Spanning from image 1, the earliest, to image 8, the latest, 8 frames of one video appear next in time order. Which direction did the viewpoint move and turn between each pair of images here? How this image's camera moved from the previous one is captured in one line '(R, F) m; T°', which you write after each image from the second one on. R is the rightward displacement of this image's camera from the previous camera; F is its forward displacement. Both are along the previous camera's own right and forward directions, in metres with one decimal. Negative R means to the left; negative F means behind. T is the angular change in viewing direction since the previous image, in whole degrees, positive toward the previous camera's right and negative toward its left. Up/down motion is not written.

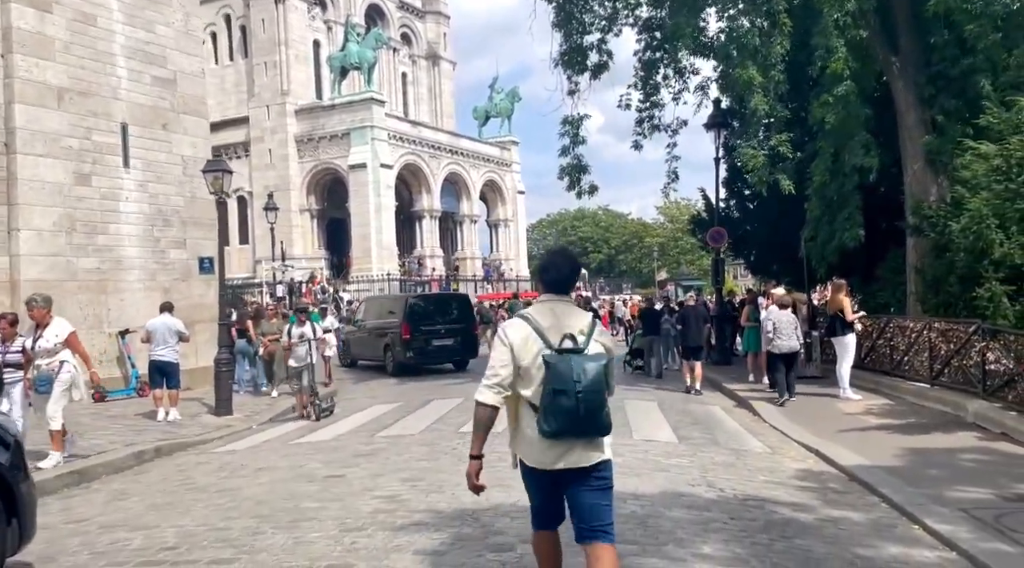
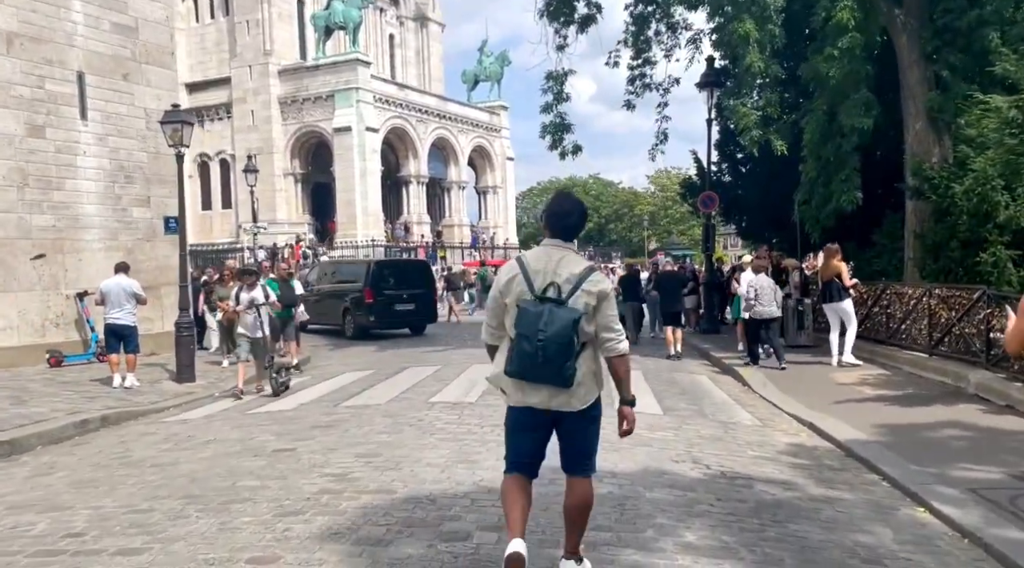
(+0.2, +0.7) m; +1°
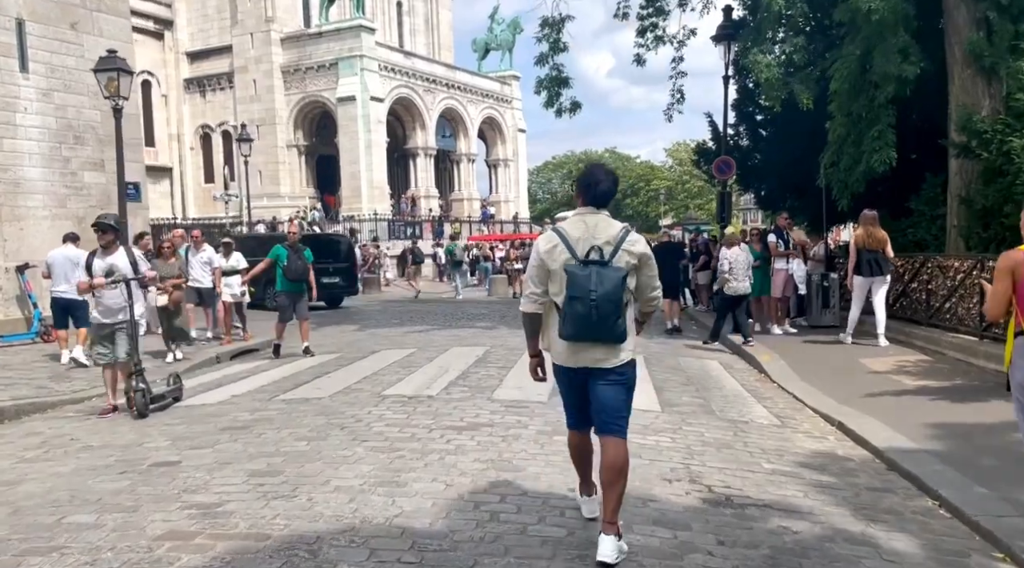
(+0.4, +1.6) m; -1°
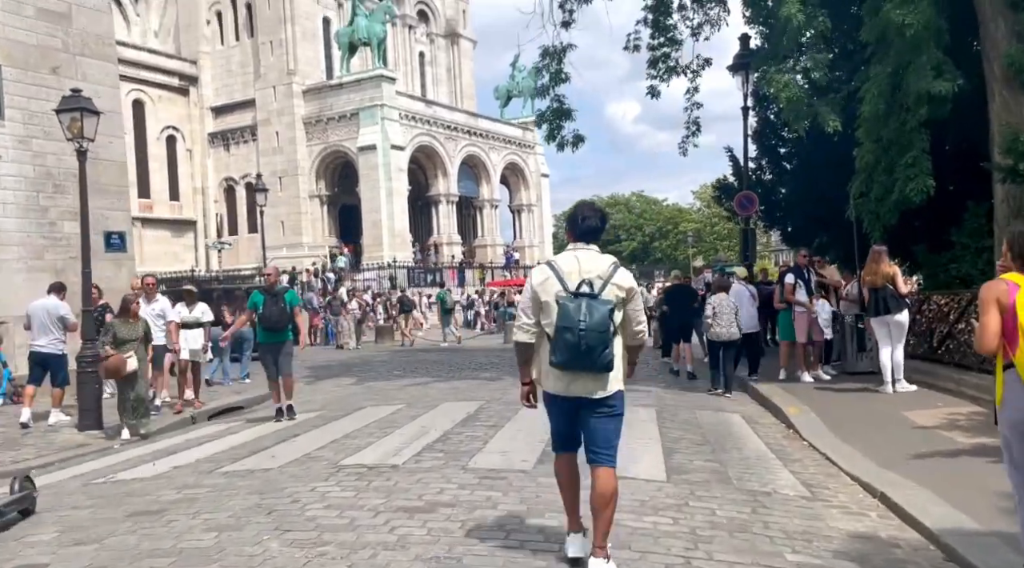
(+0.4, +1.1) m; -2°
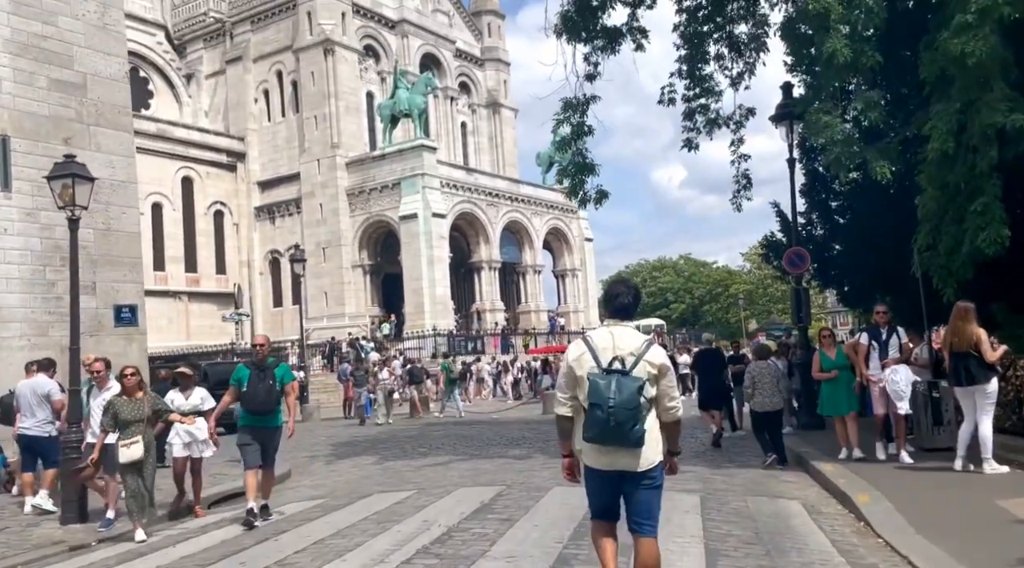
(+0.3, +1.0) m; -3°
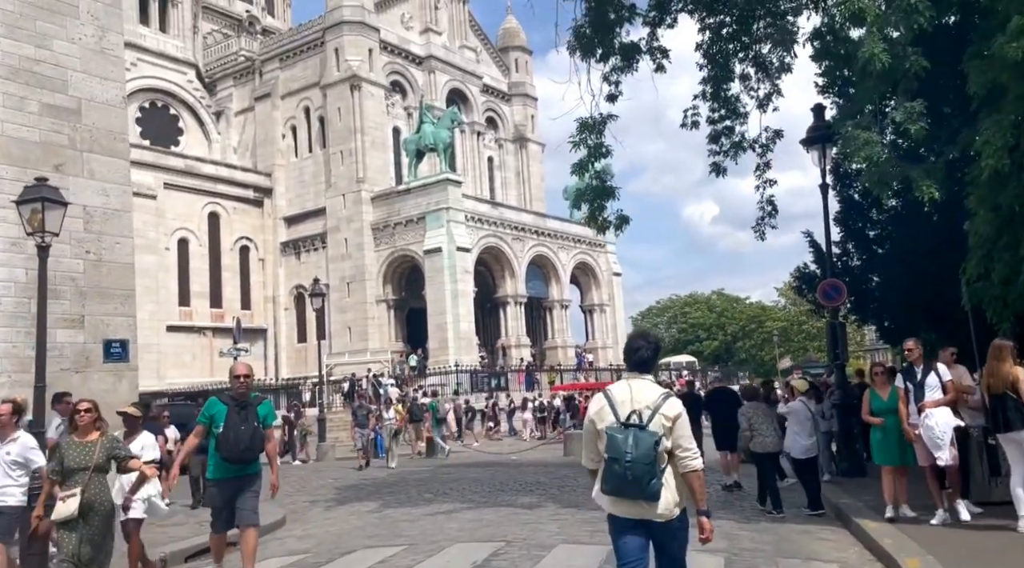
(+0.3, +0.9) m; -2°
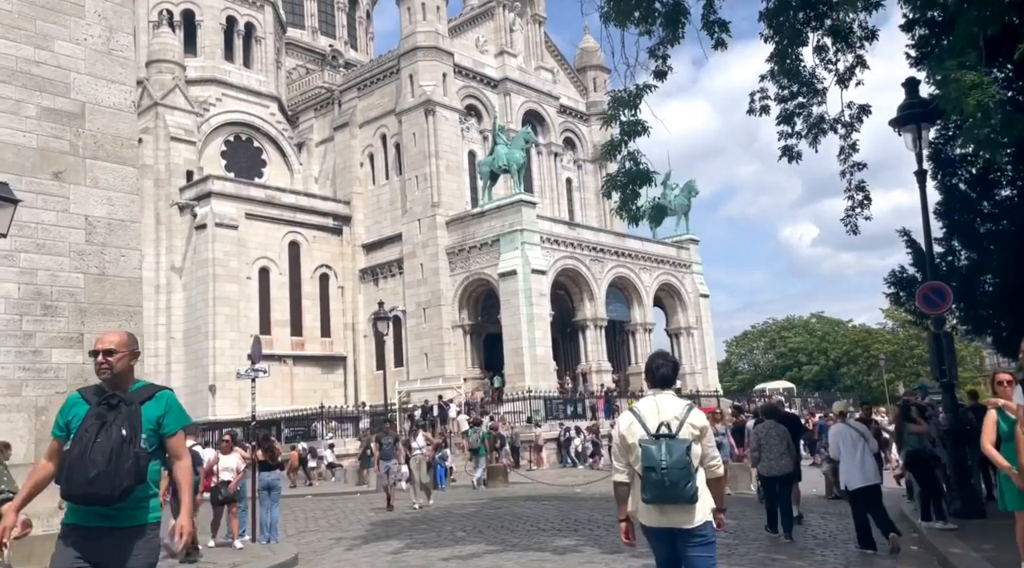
(+0.7, +1.7) m; -6°
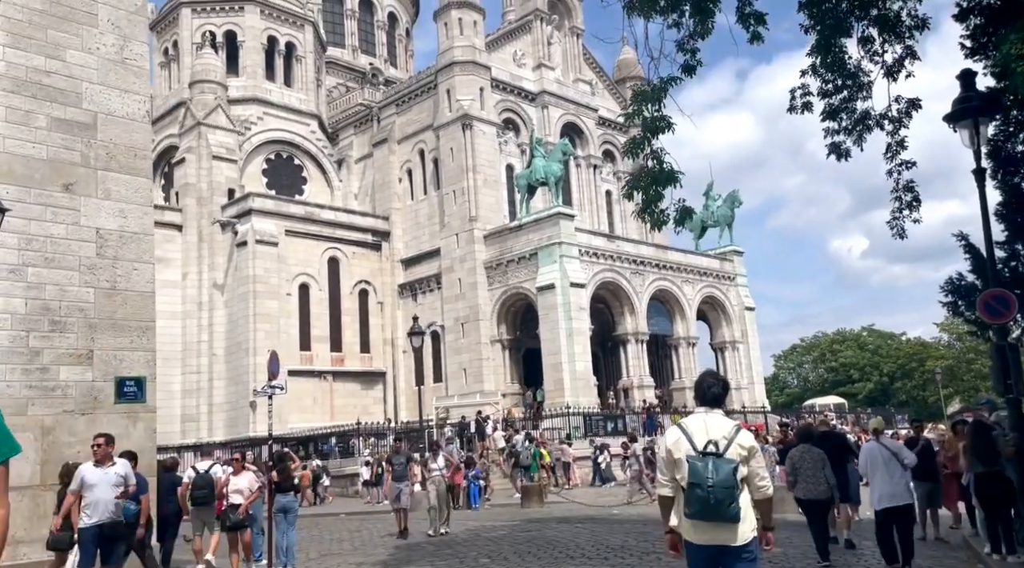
(+0.2, +0.7) m; -3°
